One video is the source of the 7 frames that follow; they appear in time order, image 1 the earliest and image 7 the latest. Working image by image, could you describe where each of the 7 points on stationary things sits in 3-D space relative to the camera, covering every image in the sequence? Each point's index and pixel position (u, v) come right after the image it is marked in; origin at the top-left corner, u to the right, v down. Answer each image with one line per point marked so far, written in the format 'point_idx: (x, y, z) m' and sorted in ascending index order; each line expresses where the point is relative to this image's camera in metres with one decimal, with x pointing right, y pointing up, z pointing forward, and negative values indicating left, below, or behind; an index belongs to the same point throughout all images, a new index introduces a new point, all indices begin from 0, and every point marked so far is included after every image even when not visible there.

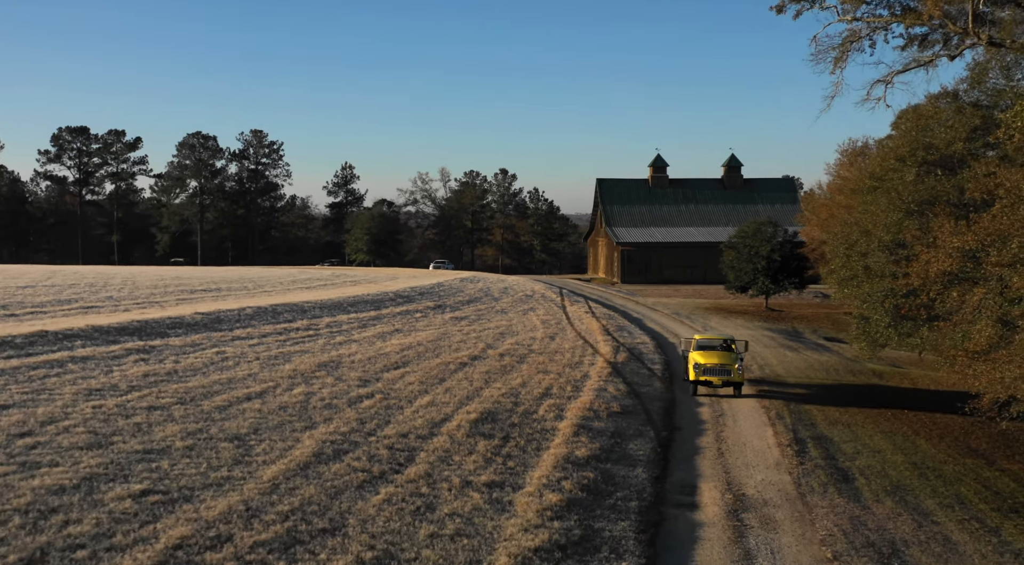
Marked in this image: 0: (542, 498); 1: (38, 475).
0: (+0.5, -3.4, +16.9) m
1: (-6.9, -2.8, +15.8) m
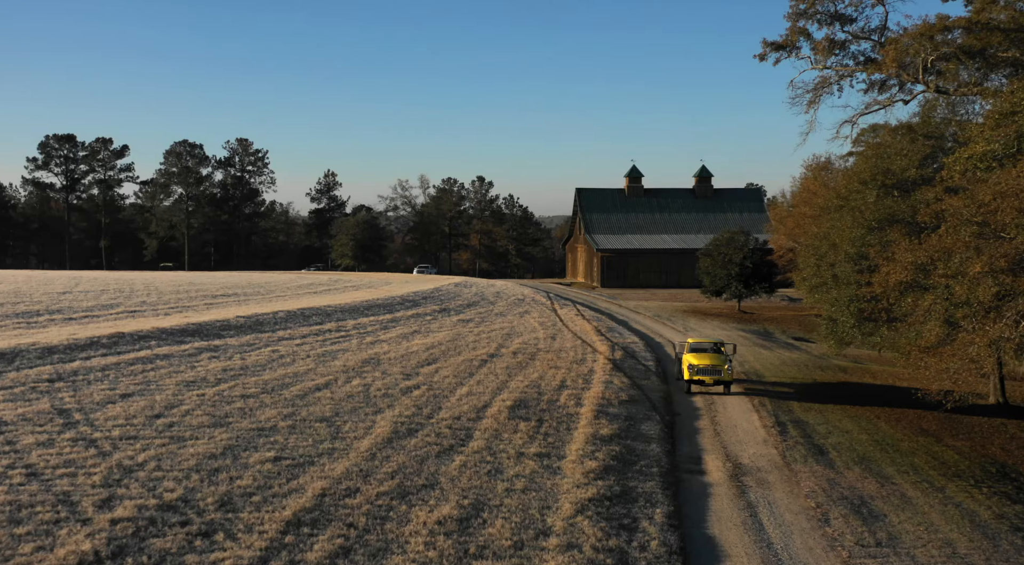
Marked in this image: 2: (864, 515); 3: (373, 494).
0: (+1.5, -3.6, +21.1) m
1: (-5.9, -3.0, +19.8) m
2: (+6.5, -4.2, +19.5) m
3: (-2.3, -3.5, +17.8) m
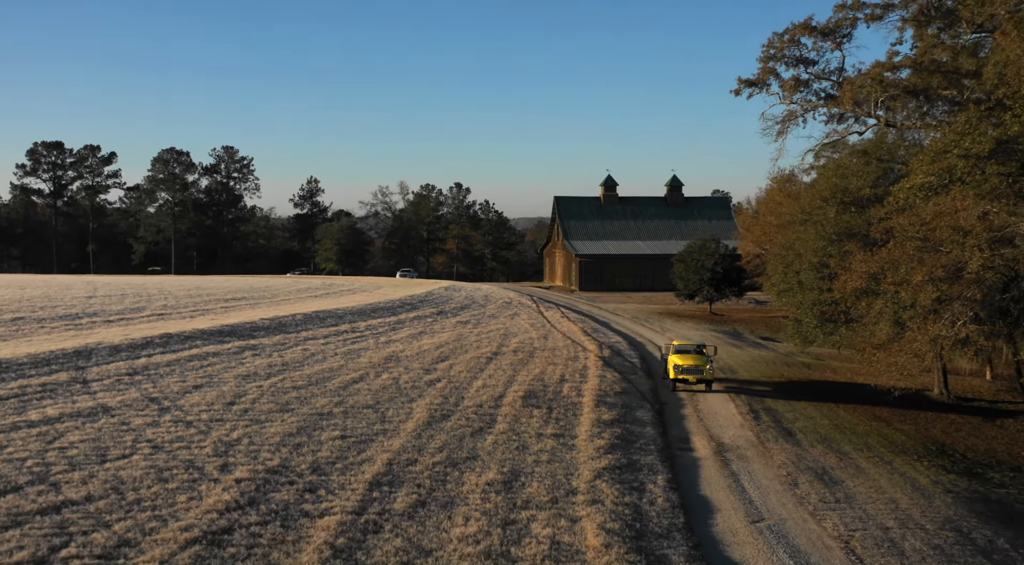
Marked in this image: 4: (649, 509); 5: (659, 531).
0: (+2.0, -3.8, +25.3) m
1: (-5.4, -3.2, +23.7) m
2: (+7.0, -4.4, +23.8) m
3: (-1.7, -3.7, +21.8) m
4: (+2.6, -4.2, +19.9) m
5: (+2.6, -4.3, +18.5) m
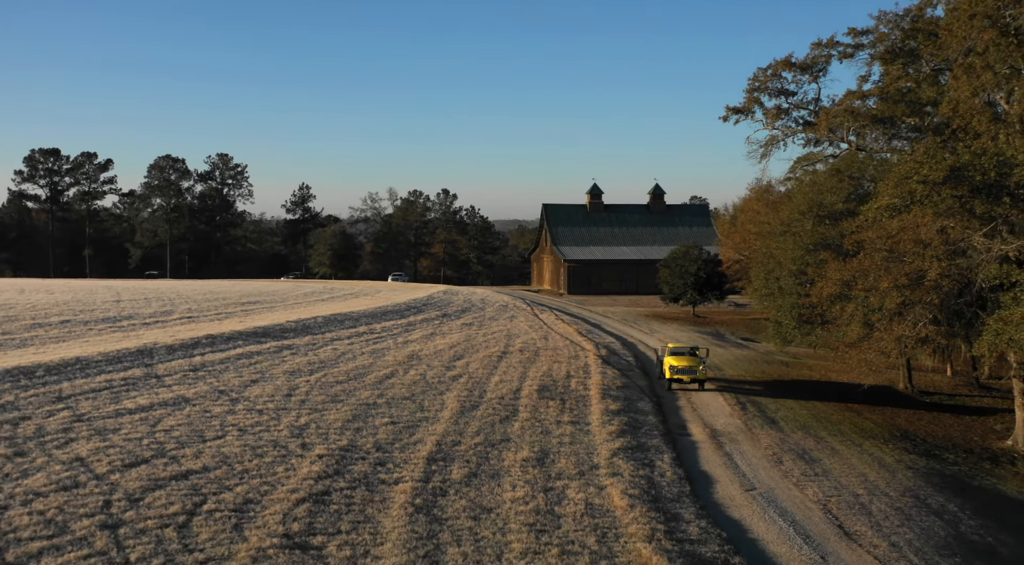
0: (+2.6, -3.9, +29.1) m
1: (-4.7, -3.4, +27.3) m
2: (+7.7, -4.6, +27.8) m
3: (-1.0, -3.9, +25.5) m
4: (+3.3, -4.4, +23.8) m
5: (+3.3, -4.5, +22.4) m
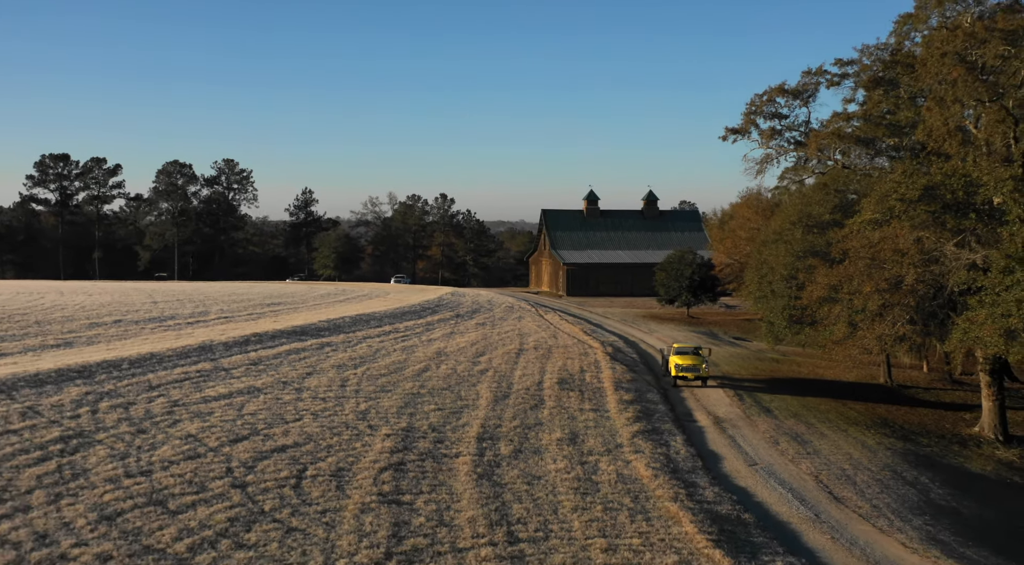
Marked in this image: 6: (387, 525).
0: (+3.5, -4.1, +33.1) m
1: (-3.8, -3.5, +31.2) m
2: (+8.6, -4.7, +31.8) m
3: (0.0, -4.0, +29.4) m
4: (+4.3, -4.5, +27.7) m
5: (+4.3, -4.6, +26.4) m
6: (-2.3, -4.4, +19.2) m
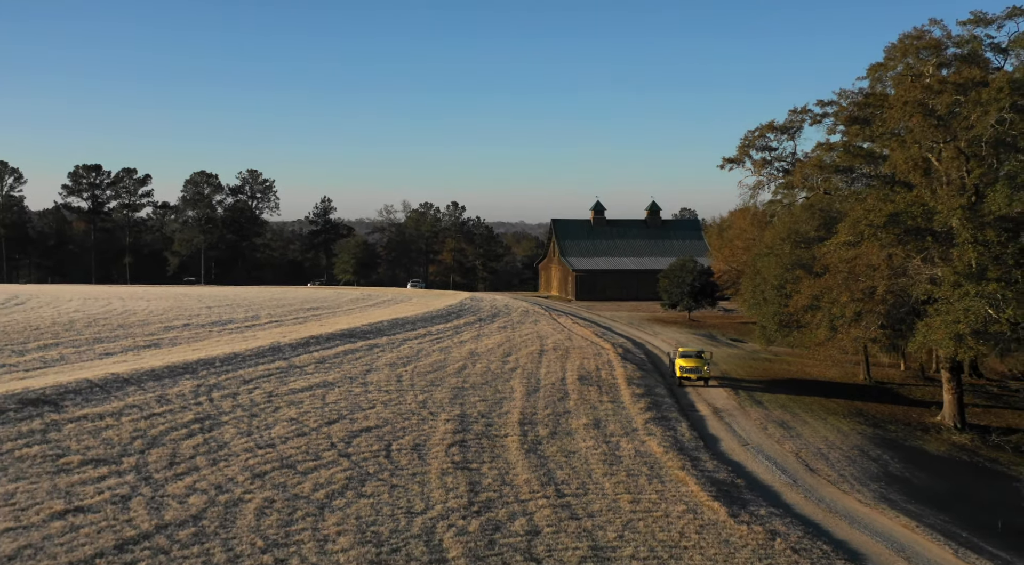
0: (+4.6, -4.5, +39.1) m
1: (-2.7, -3.9, +37.2) m
2: (+9.7, -5.1, +37.8) m
3: (+1.1, -4.4, +35.5) m
4: (+5.4, -4.9, +33.7) m
5: (+5.4, -5.0, +32.4) m
6: (-1.1, -4.8, +25.2) m
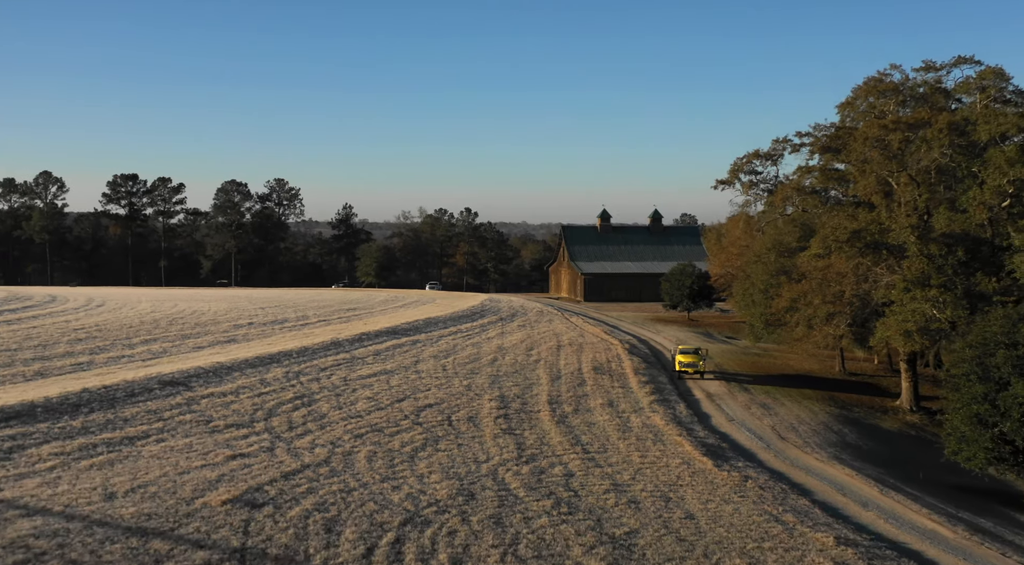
0: (+5.7, -4.7, +46.8) m
1: (-1.5, -4.1, +45.0) m
2: (+10.8, -5.4, +45.6) m
3: (+2.2, -4.6, +43.2) m
4: (+6.5, -5.1, +41.5) m
5: (+6.6, -5.2, +40.1) m
6: (0.0, -5.0, +32.9) m
